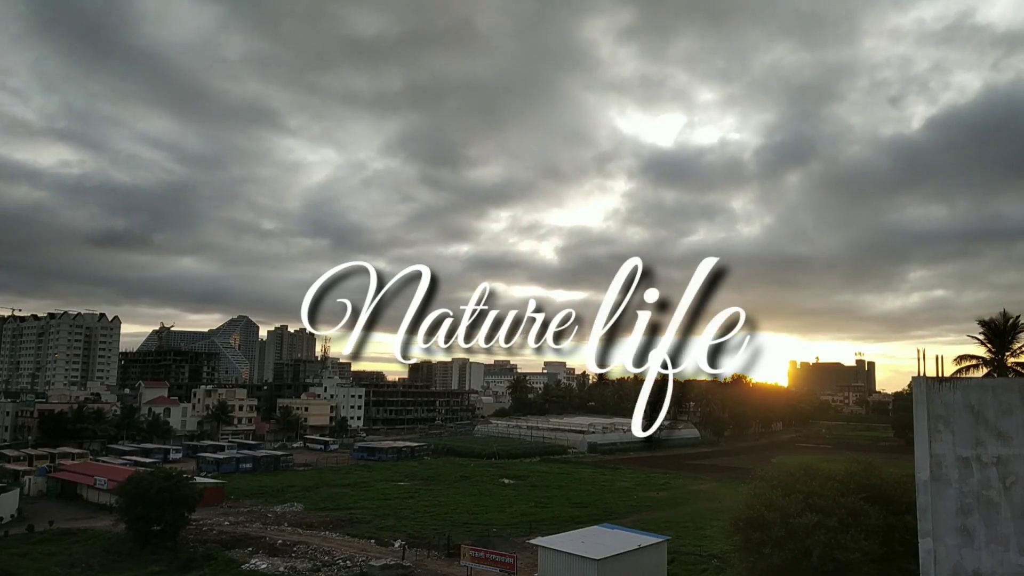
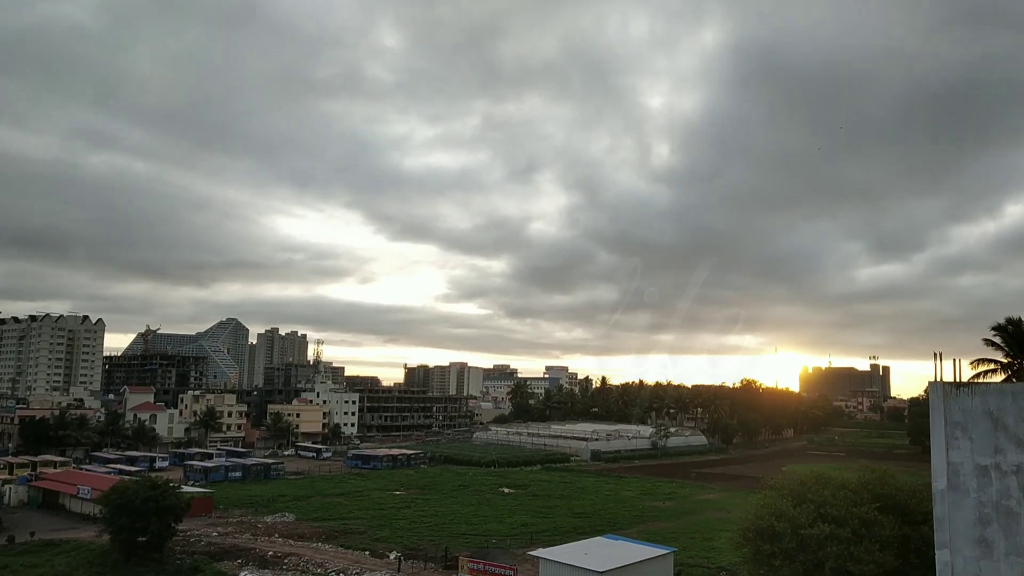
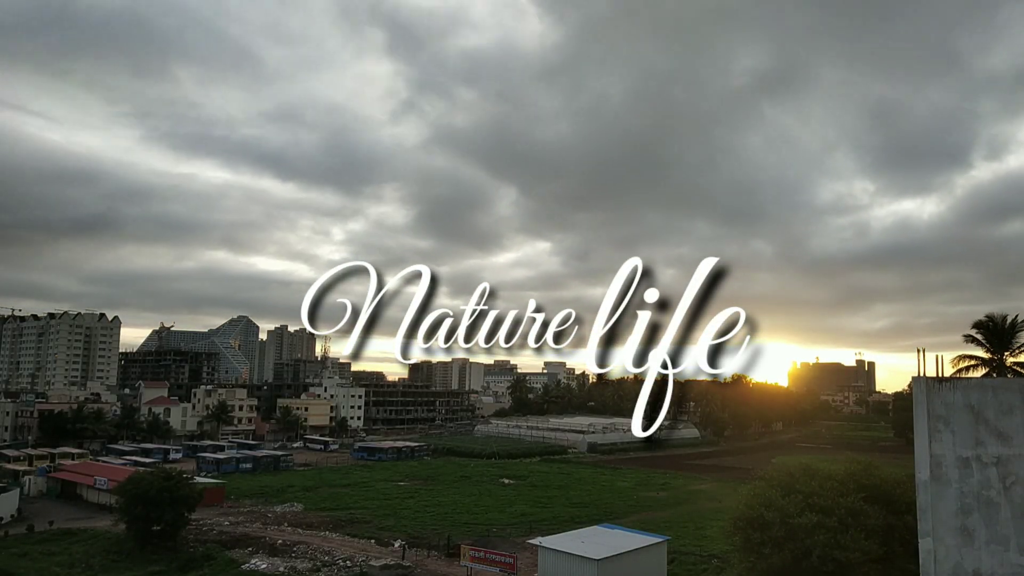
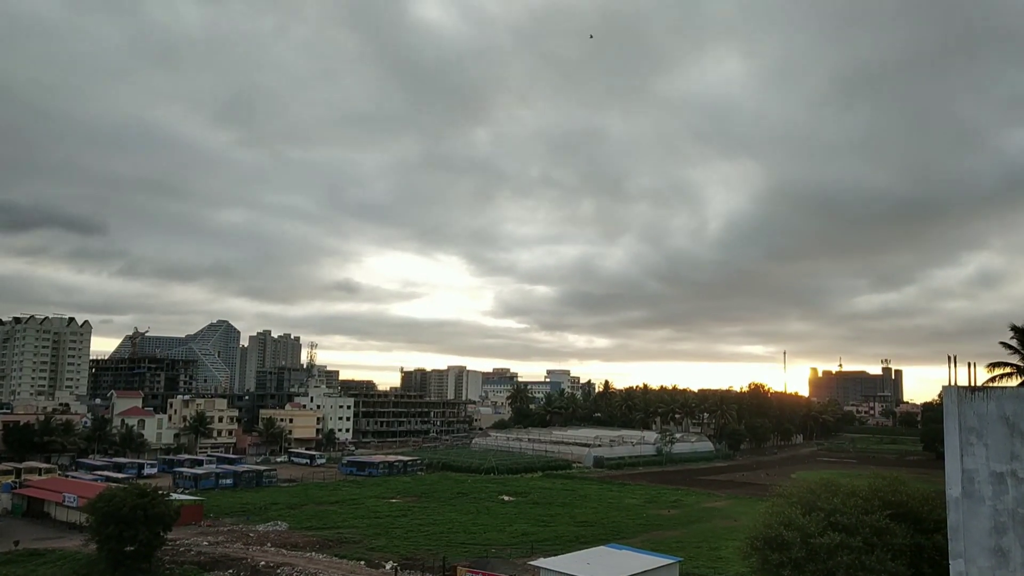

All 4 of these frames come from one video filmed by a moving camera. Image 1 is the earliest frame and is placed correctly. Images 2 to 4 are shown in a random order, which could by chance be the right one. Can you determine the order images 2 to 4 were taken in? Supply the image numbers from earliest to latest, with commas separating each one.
3, 2, 4
